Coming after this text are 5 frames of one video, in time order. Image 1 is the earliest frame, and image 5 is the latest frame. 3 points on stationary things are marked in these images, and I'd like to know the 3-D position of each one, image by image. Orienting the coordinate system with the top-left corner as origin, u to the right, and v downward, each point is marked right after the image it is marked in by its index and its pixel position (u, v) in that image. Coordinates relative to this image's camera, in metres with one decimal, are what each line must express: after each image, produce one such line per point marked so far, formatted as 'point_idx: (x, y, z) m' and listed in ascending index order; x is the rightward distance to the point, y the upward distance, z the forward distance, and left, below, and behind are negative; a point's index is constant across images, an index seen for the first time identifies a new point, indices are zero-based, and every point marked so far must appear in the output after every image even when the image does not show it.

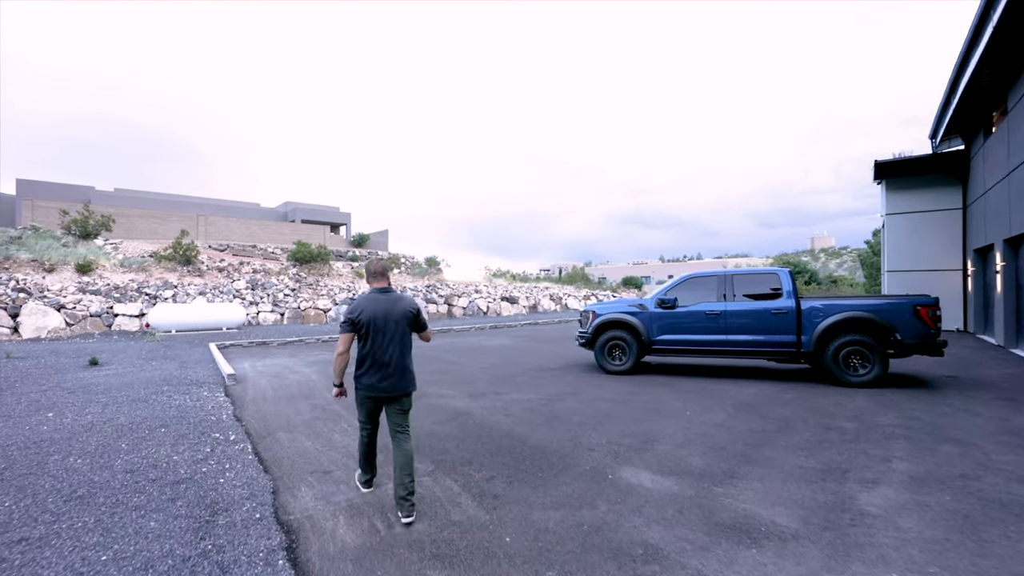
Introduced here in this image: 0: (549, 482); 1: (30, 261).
0: (+0.3, -1.3, +3.3) m
1: (-14.0, +0.8, +14.0) m
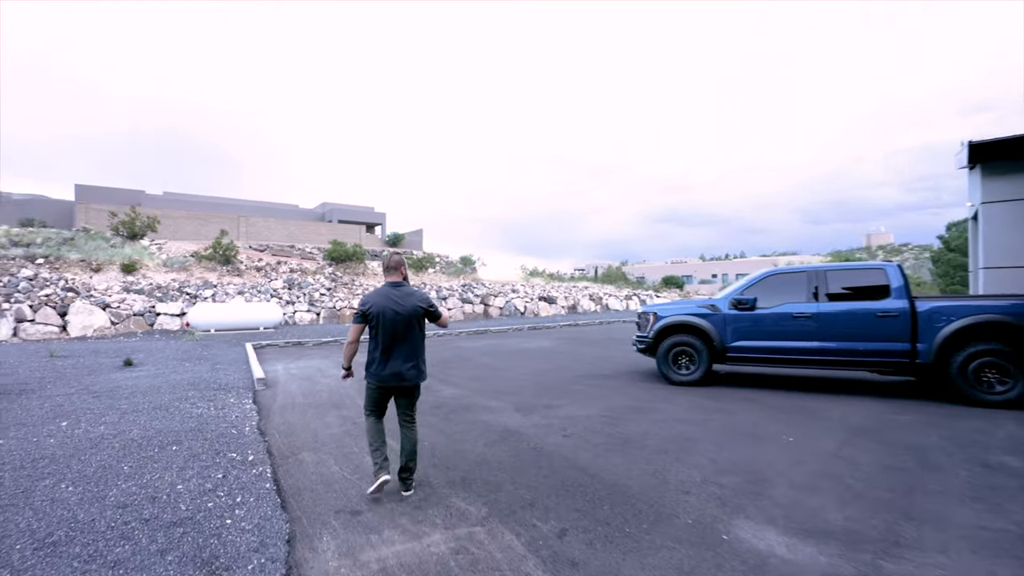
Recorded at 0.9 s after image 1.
0: (+0.7, -1.3, +2.4) m
1: (-12.8, +0.8, +14.2) m
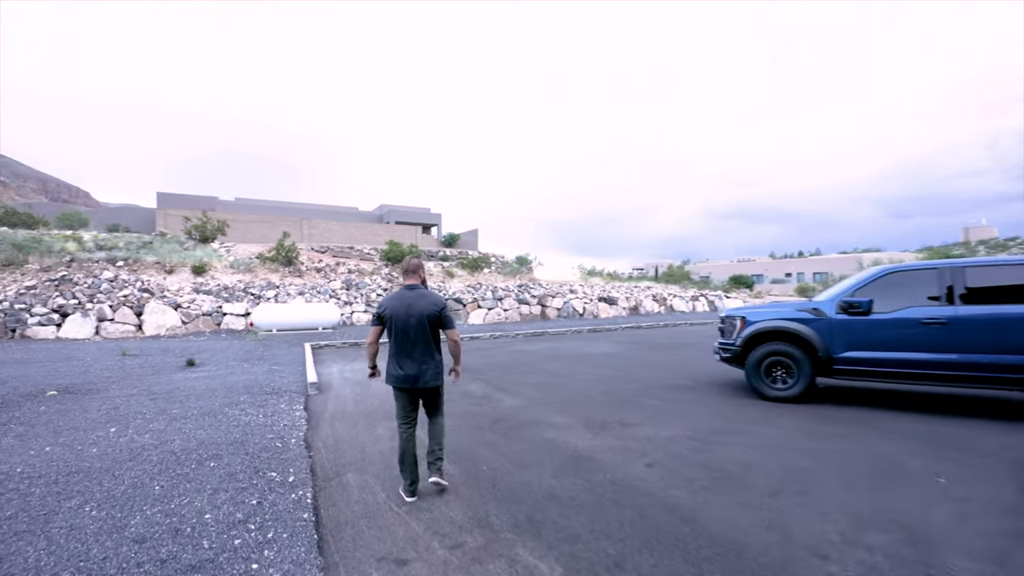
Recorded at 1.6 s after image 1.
0: (+1.0, -1.3, +1.7) m
1: (-11.1, +0.8, +14.9) m
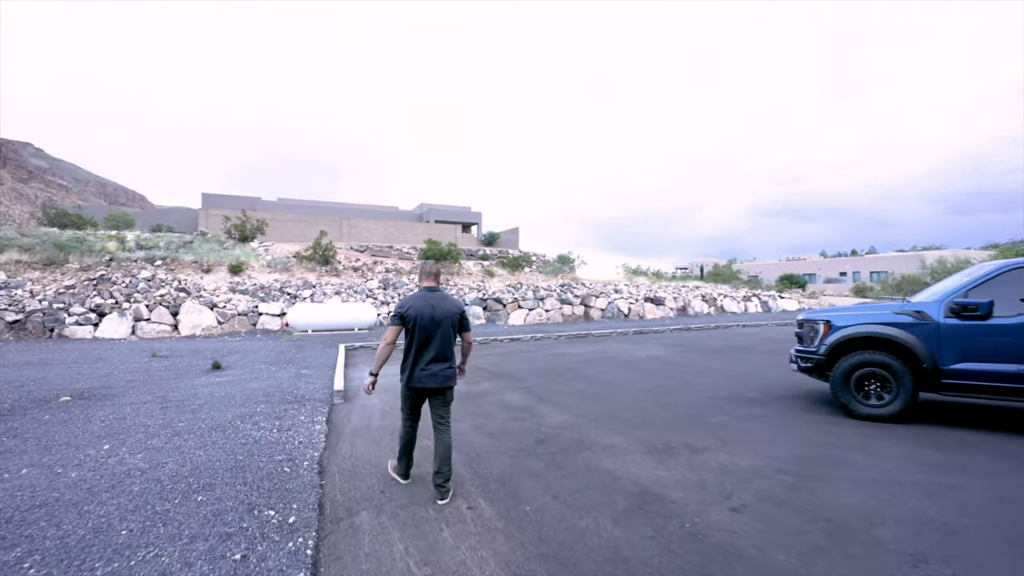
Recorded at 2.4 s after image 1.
0: (+1.2, -1.3, +0.8) m
1: (-9.9, +0.8, +14.9) m
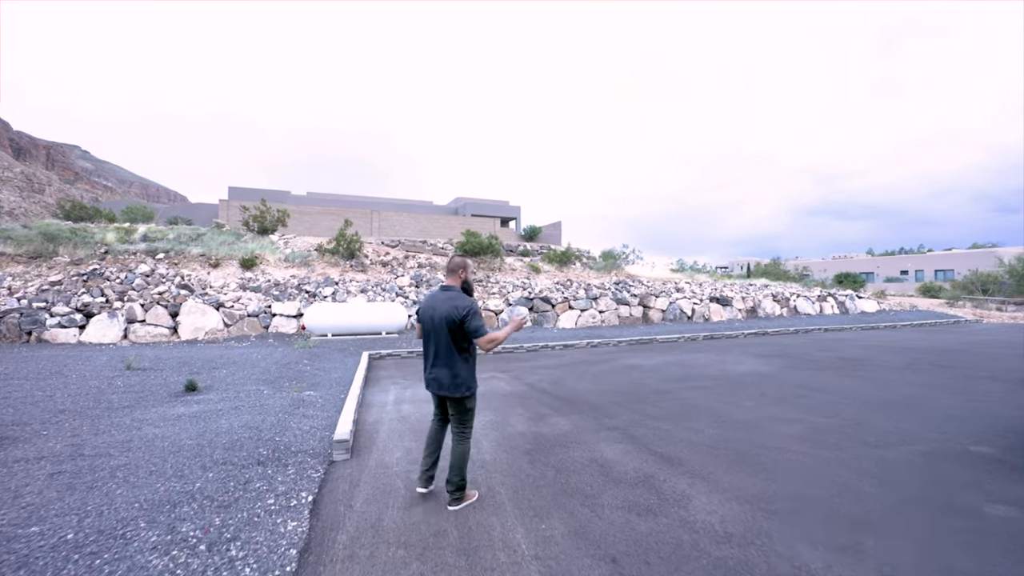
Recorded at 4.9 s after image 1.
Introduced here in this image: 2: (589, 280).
0: (+1.6, -1.2, -1.5) m
1: (-8.5, +0.9, +13.3) m
2: (+2.6, +0.3, +17.1) m
